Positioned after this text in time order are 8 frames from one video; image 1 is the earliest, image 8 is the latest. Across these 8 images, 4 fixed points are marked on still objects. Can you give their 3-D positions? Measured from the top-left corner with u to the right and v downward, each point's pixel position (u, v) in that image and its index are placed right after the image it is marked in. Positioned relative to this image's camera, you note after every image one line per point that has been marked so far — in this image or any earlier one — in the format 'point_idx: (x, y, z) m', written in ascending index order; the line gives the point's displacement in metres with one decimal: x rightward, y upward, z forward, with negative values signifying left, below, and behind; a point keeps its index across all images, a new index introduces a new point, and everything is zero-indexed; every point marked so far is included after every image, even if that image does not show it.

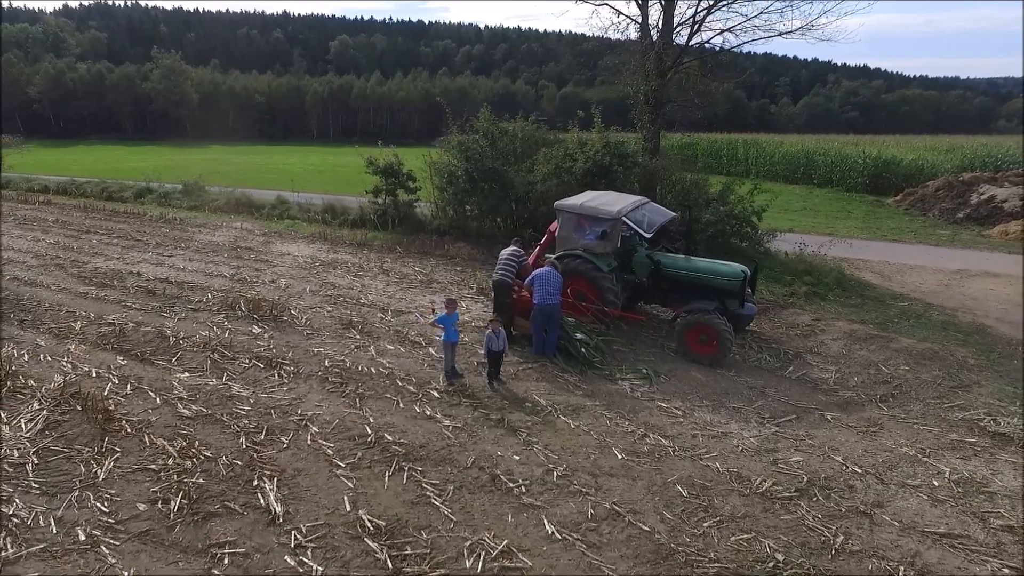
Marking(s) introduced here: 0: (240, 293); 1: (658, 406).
0: (-4.3, -0.1, +9.9) m
1: (+1.6, -1.3, +6.6) m
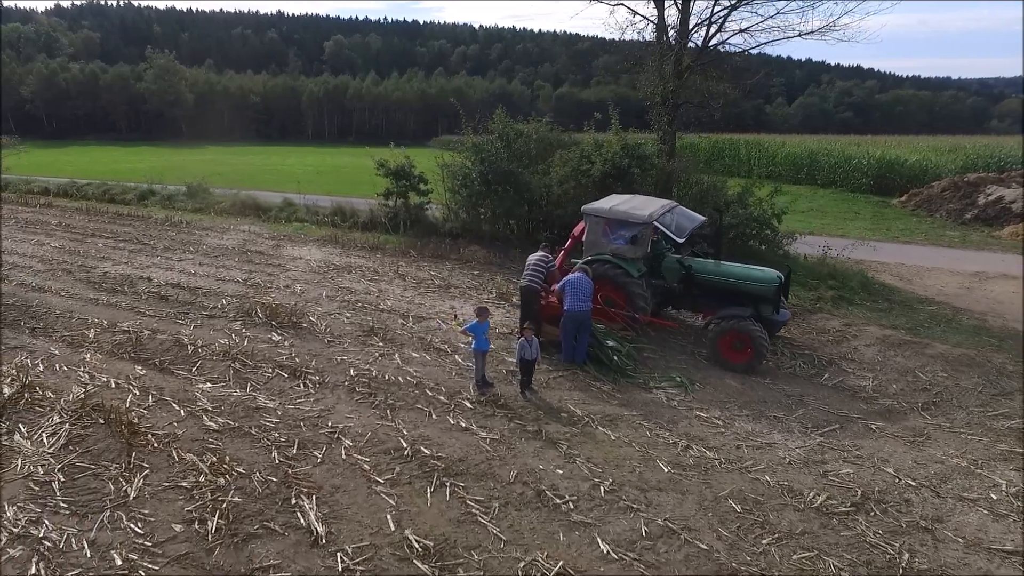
0: (-4.0, -0.2, +9.7) m
1: (+1.9, -1.3, +6.4) m
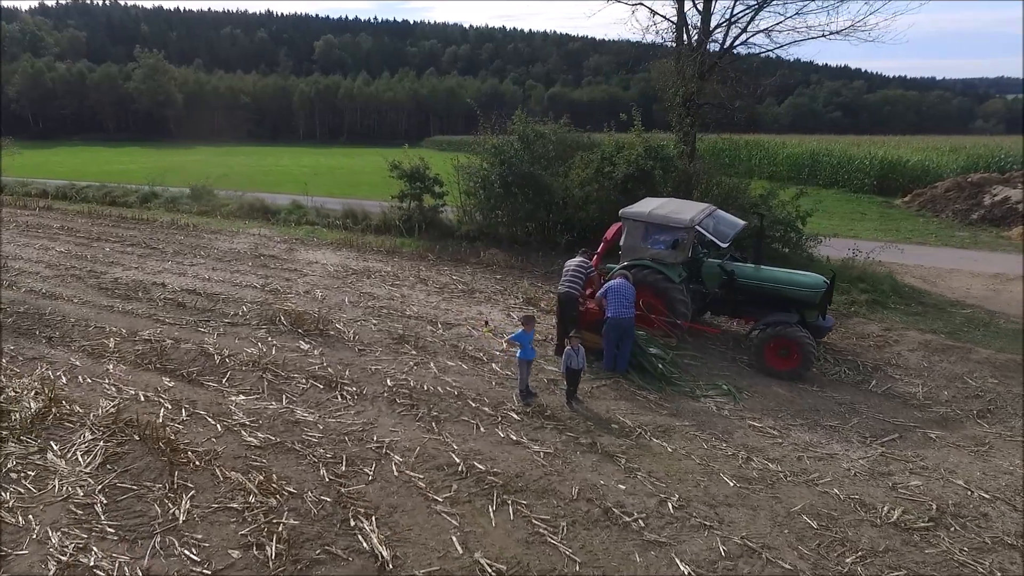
0: (-3.6, -0.3, +9.4) m
1: (+2.4, -1.4, +6.3) m
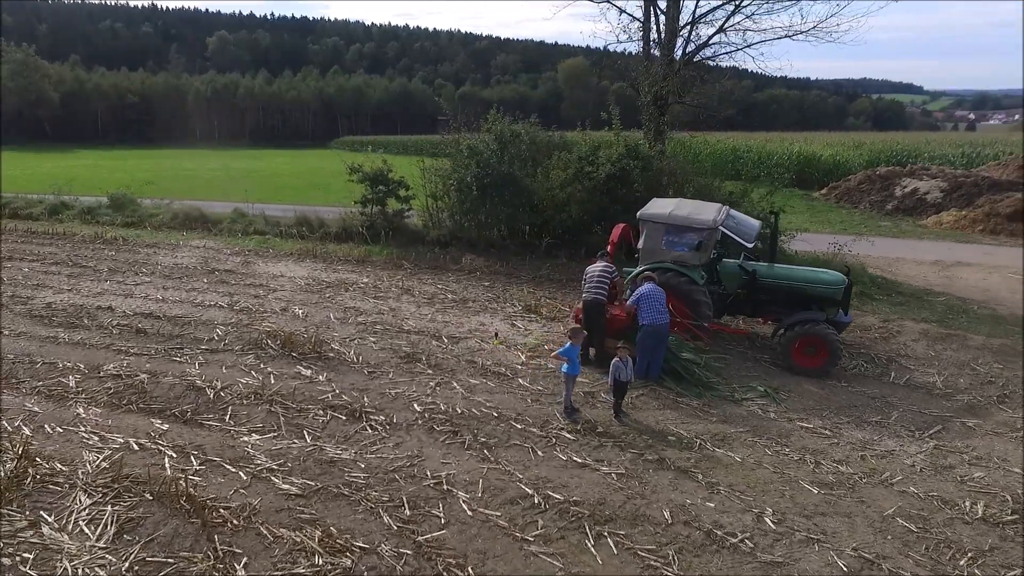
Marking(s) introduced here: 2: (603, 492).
0: (-3.5, -0.5, +8.5) m
1: (+2.9, -1.4, +6.2) m
2: (+0.7, -1.7, +5.1) m
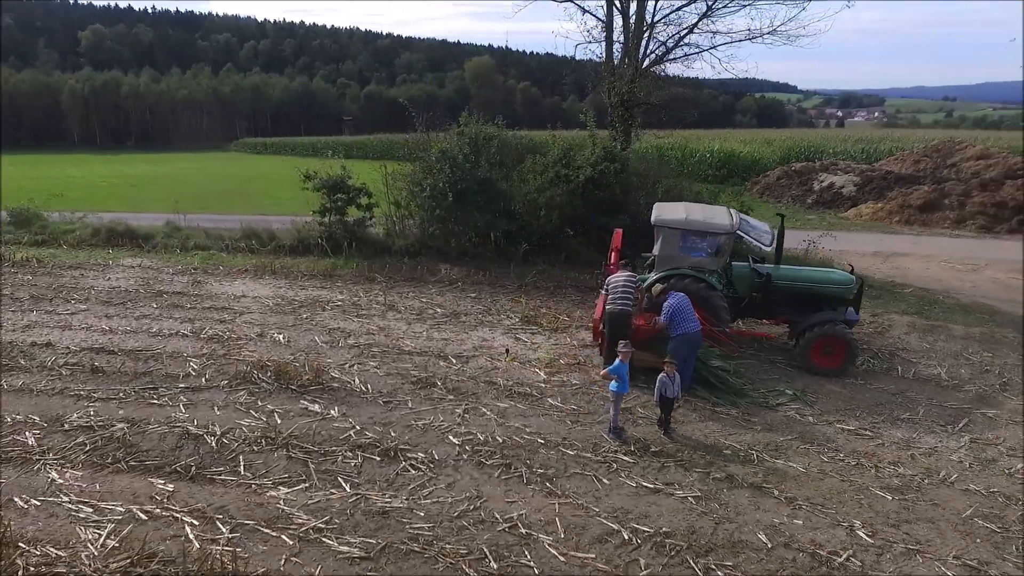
0: (-3.4, -0.8, +7.6) m
1: (+3.3, -1.4, +6.2) m
2: (+1.4, -1.8, +4.8) m
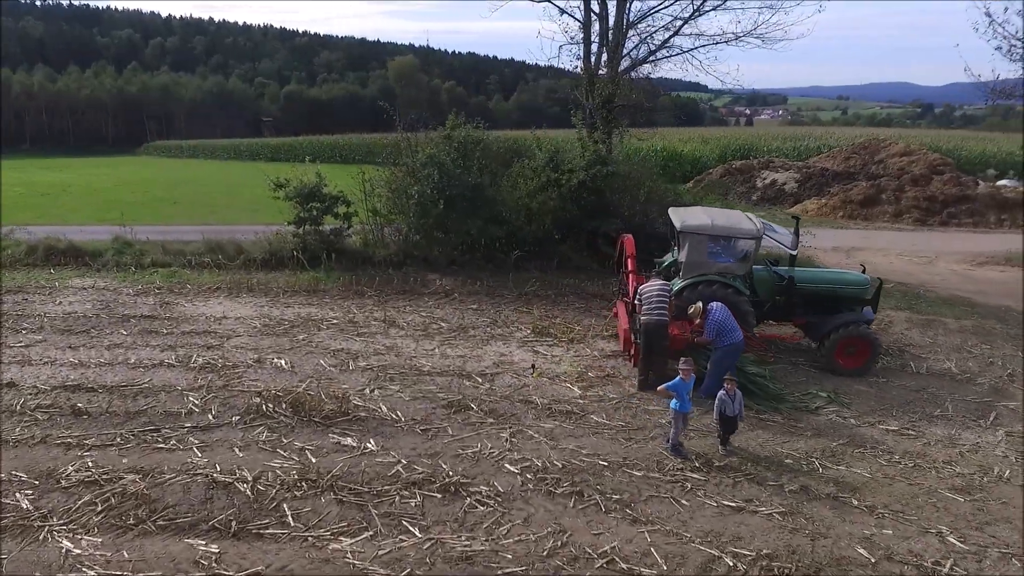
0: (-3.0, -1.1, +6.9) m
1: (+3.8, -1.4, +6.3) m
2: (+2.0, -1.9, +4.7) m
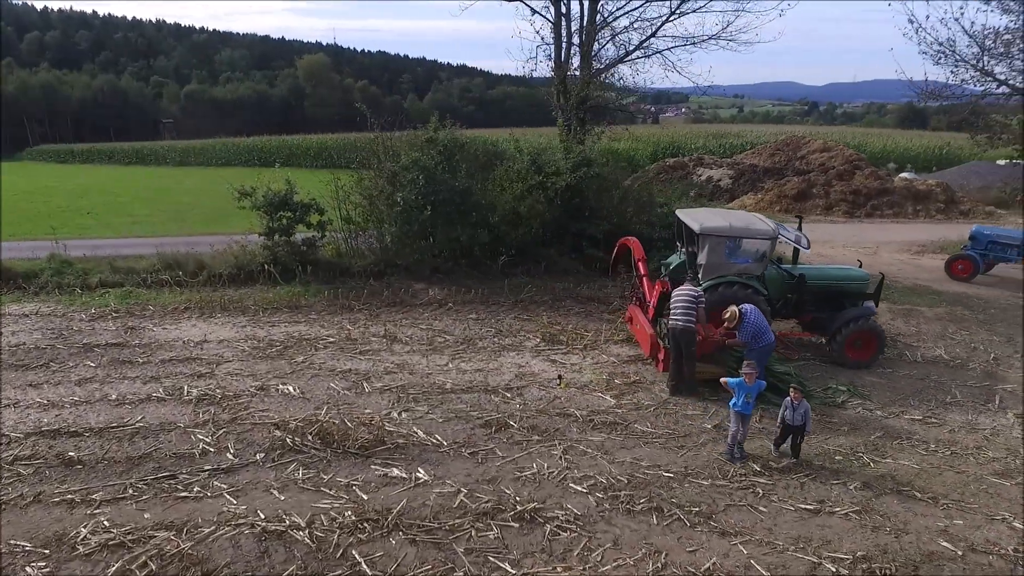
0: (-2.6, -1.3, +6.2) m
1: (+4.2, -1.4, +6.6) m
2: (+2.7, -1.9, +4.7) m
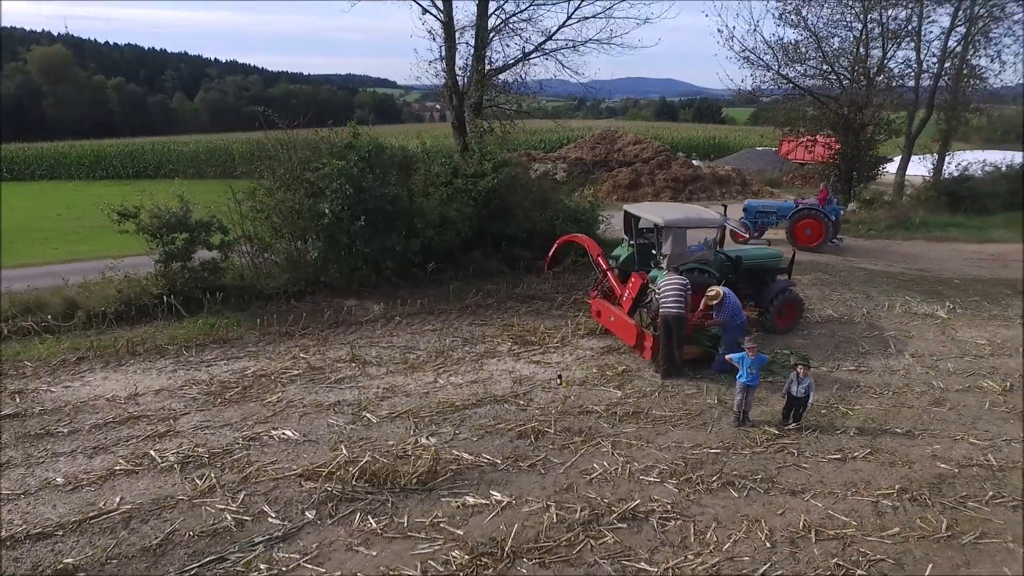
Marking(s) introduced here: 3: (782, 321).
0: (-2.1, -1.6, +5.4) m
1: (+4.2, -1.0, +7.8) m
2: (+3.4, -1.7, +5.6) m
3: (+3.9, -0.5, +8.9) m
